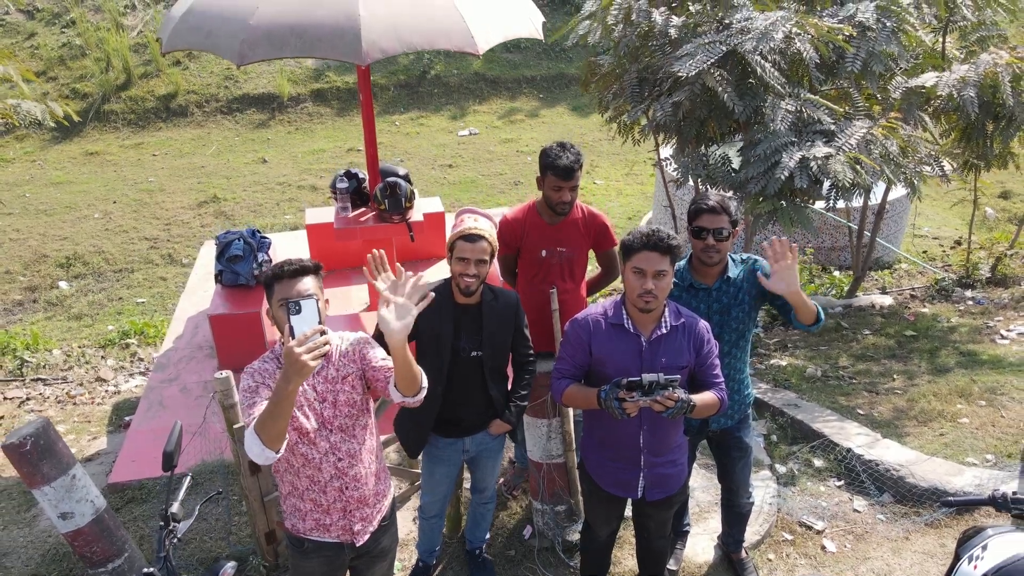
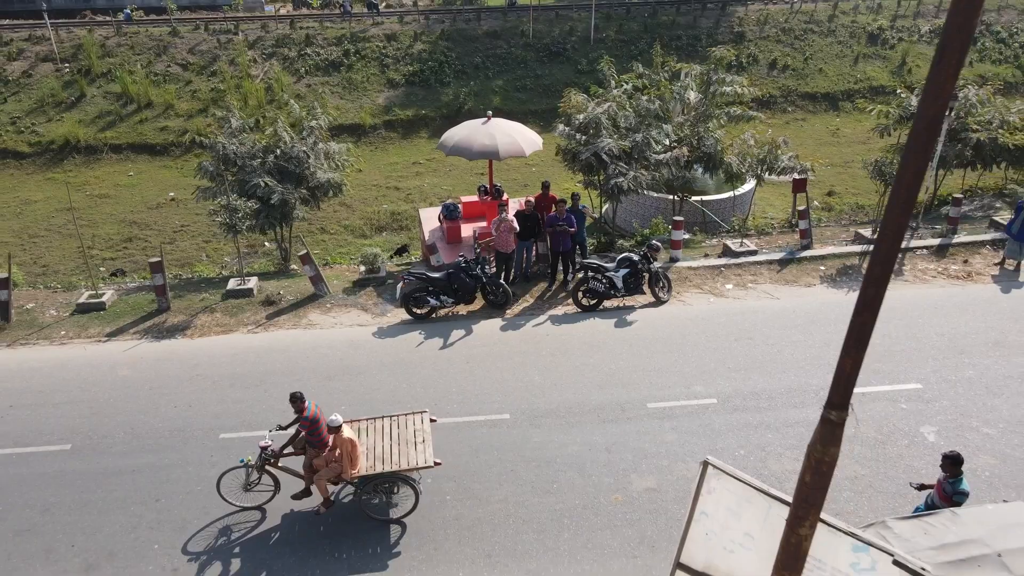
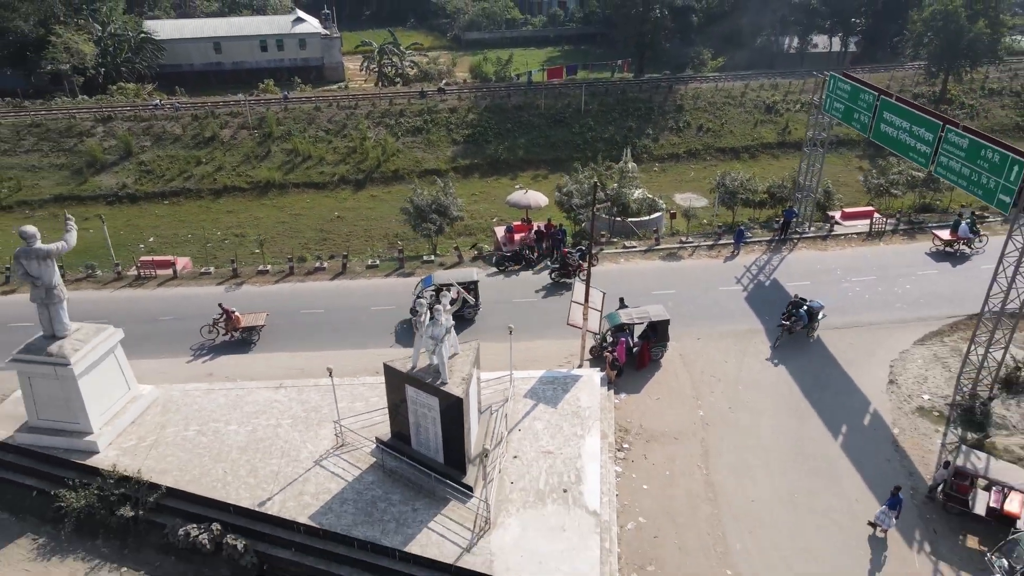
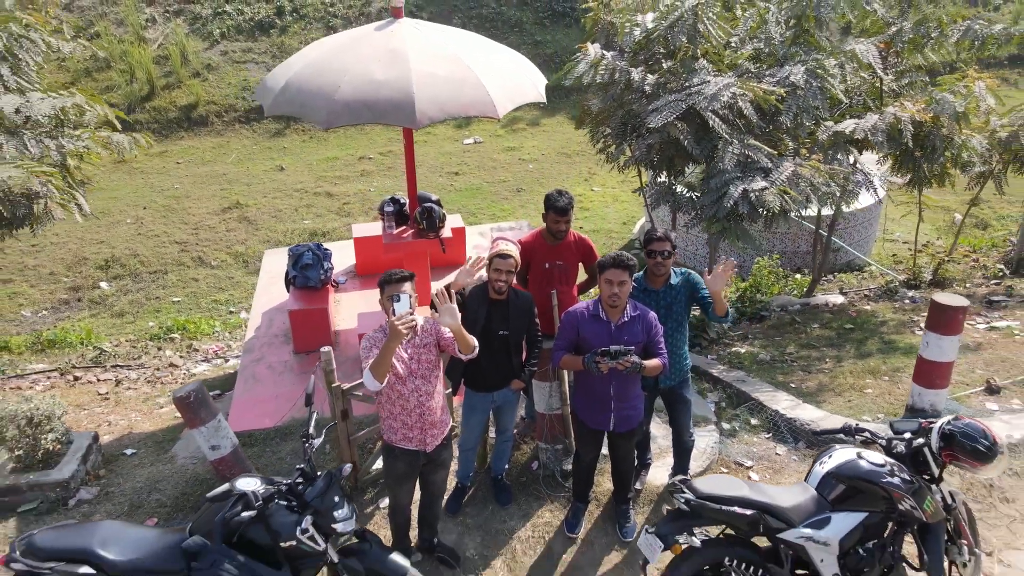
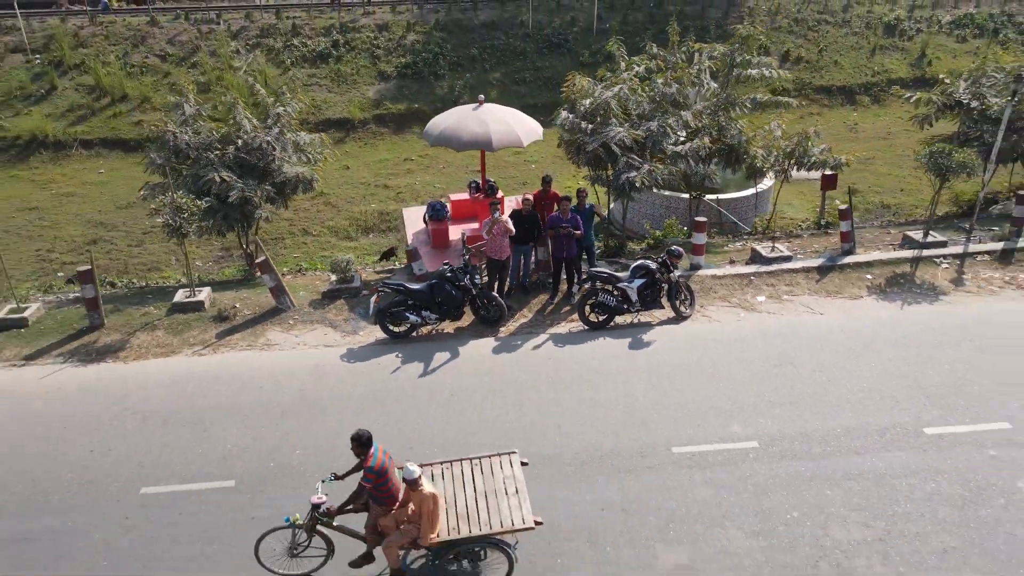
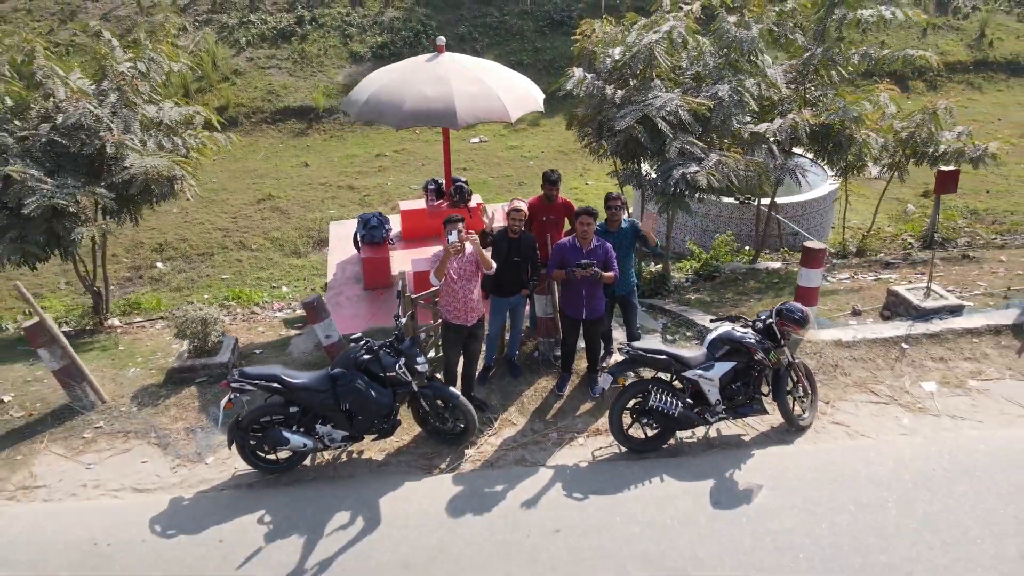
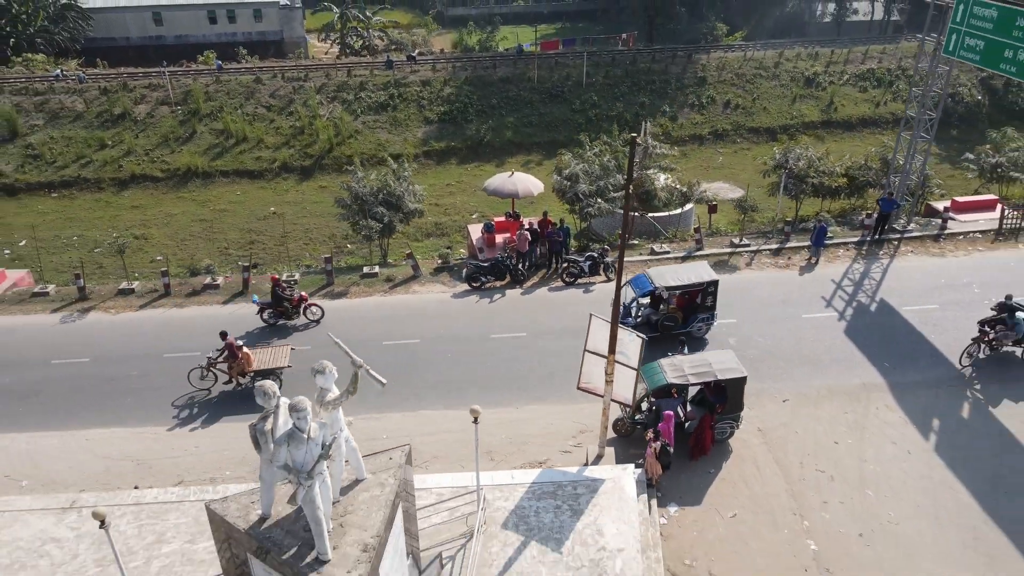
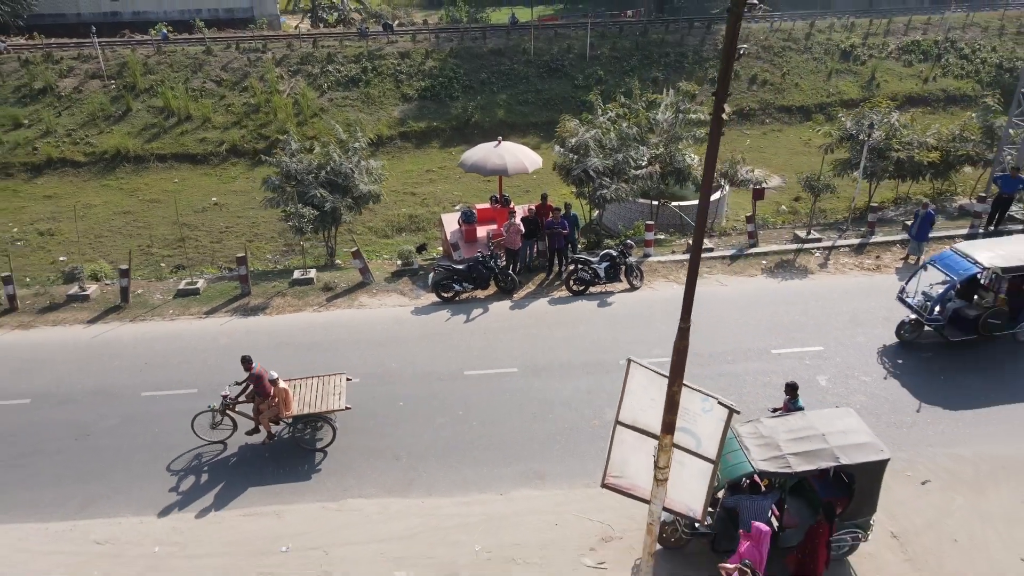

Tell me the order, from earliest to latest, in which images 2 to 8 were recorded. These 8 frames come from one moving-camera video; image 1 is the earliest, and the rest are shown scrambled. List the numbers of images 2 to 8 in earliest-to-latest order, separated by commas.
4, 6, 5, 2, 8, 7, 3
